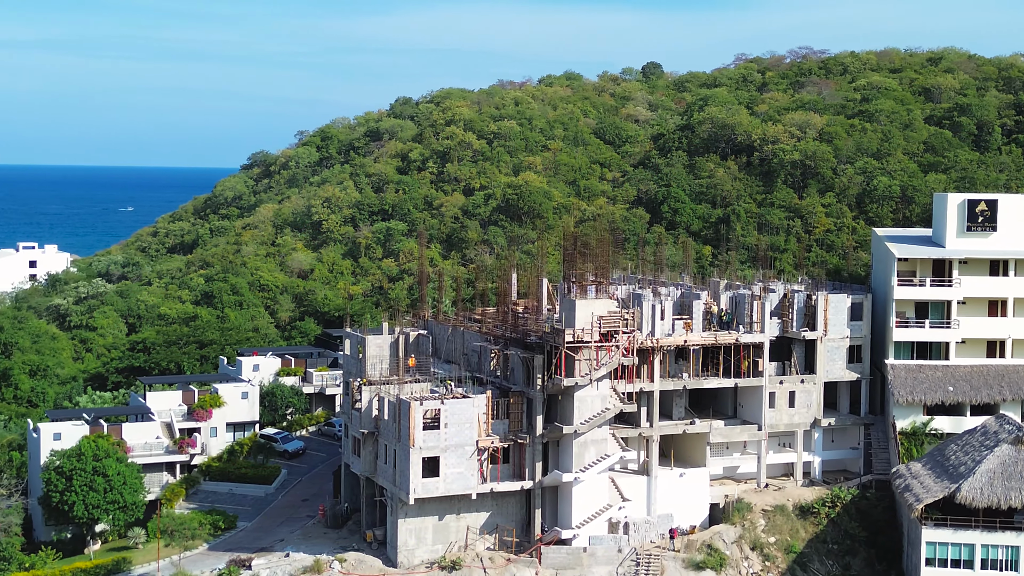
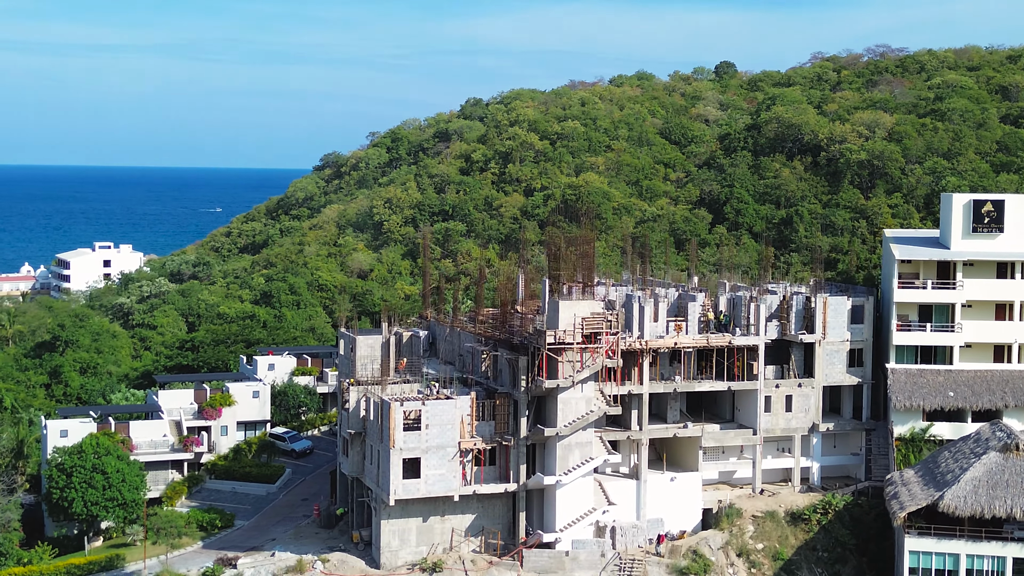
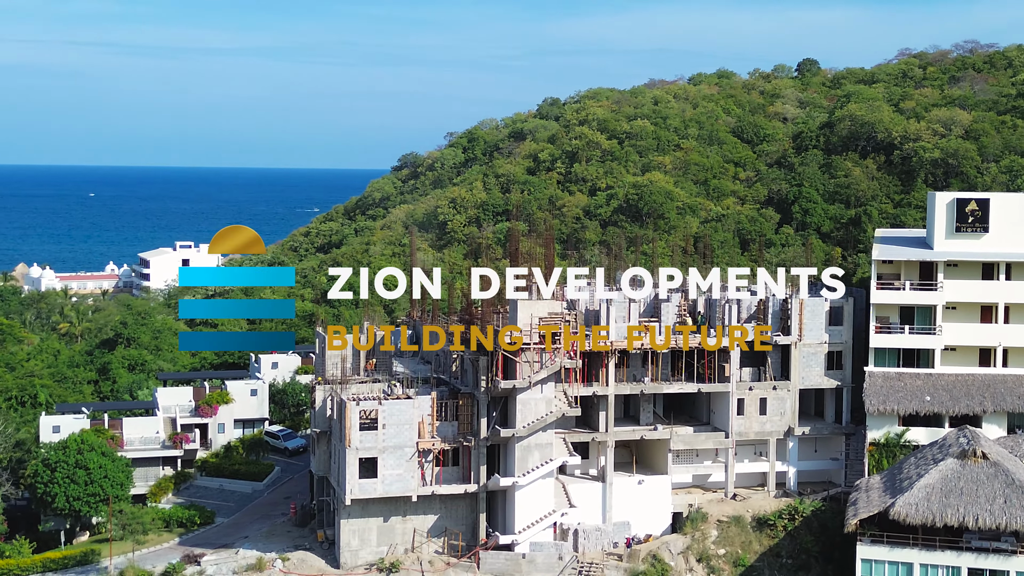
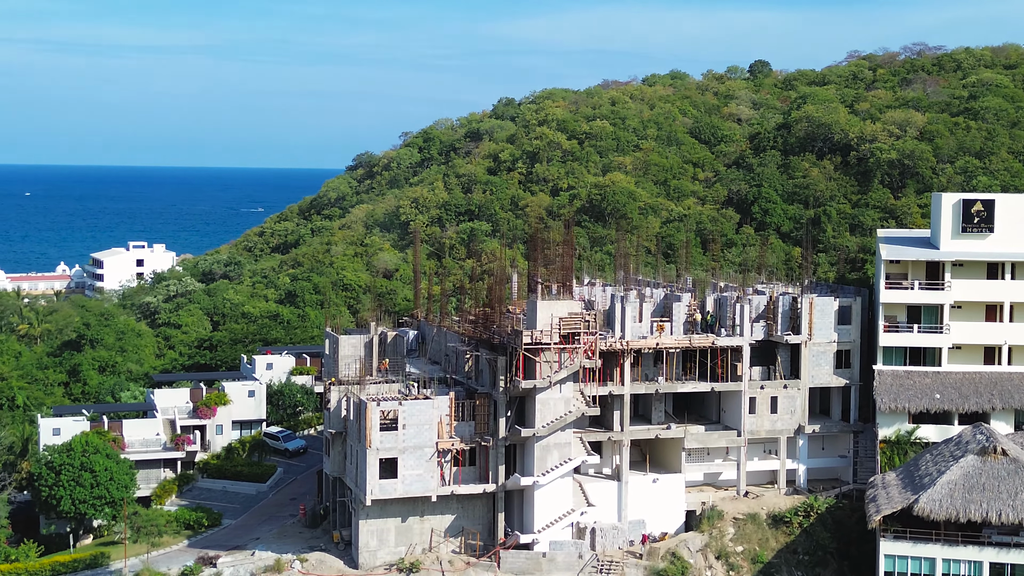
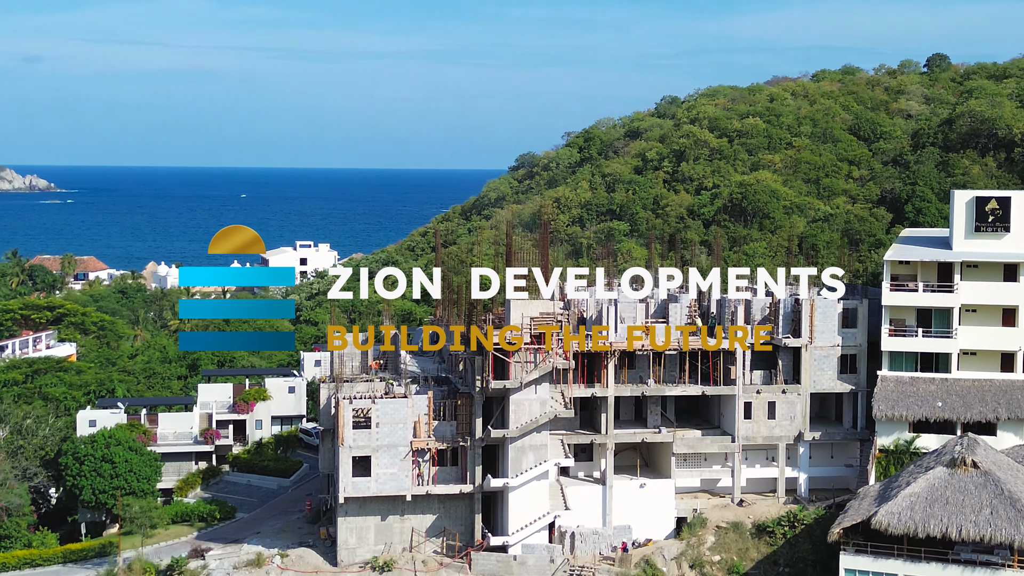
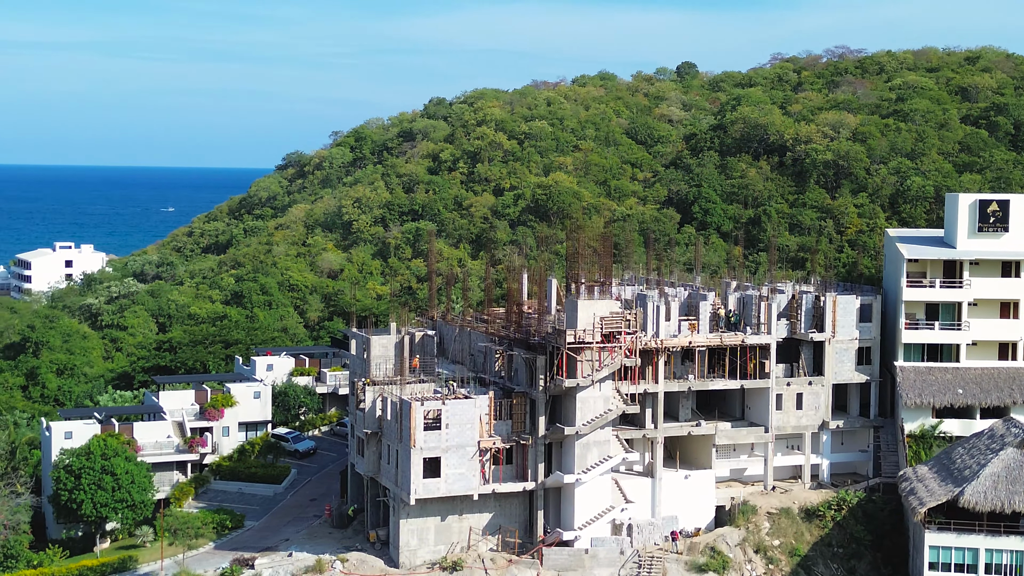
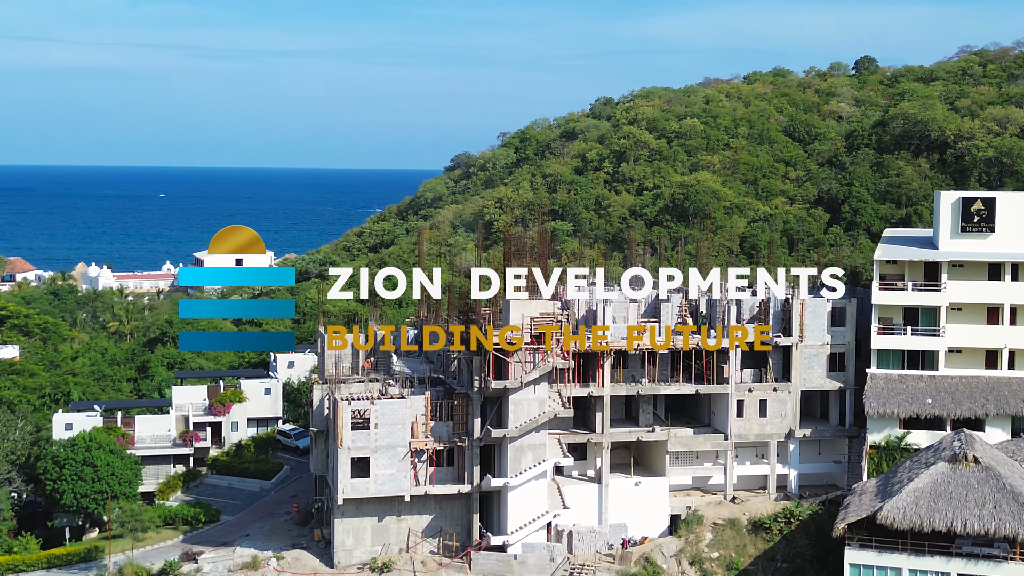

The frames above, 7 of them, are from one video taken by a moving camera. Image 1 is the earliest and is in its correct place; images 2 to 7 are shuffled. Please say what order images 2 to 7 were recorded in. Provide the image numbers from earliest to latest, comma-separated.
6, 2, 4, 3, 7, 5
